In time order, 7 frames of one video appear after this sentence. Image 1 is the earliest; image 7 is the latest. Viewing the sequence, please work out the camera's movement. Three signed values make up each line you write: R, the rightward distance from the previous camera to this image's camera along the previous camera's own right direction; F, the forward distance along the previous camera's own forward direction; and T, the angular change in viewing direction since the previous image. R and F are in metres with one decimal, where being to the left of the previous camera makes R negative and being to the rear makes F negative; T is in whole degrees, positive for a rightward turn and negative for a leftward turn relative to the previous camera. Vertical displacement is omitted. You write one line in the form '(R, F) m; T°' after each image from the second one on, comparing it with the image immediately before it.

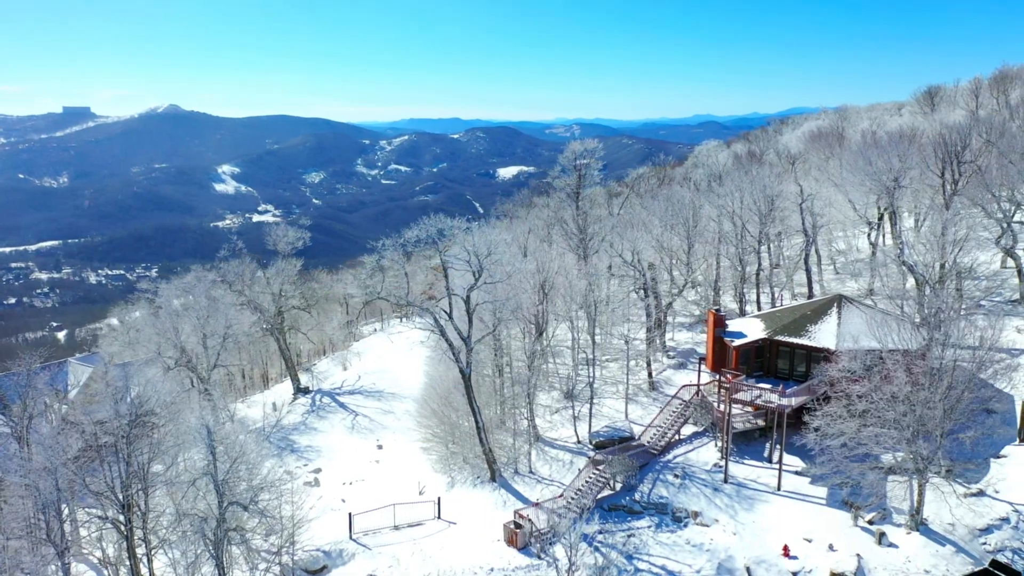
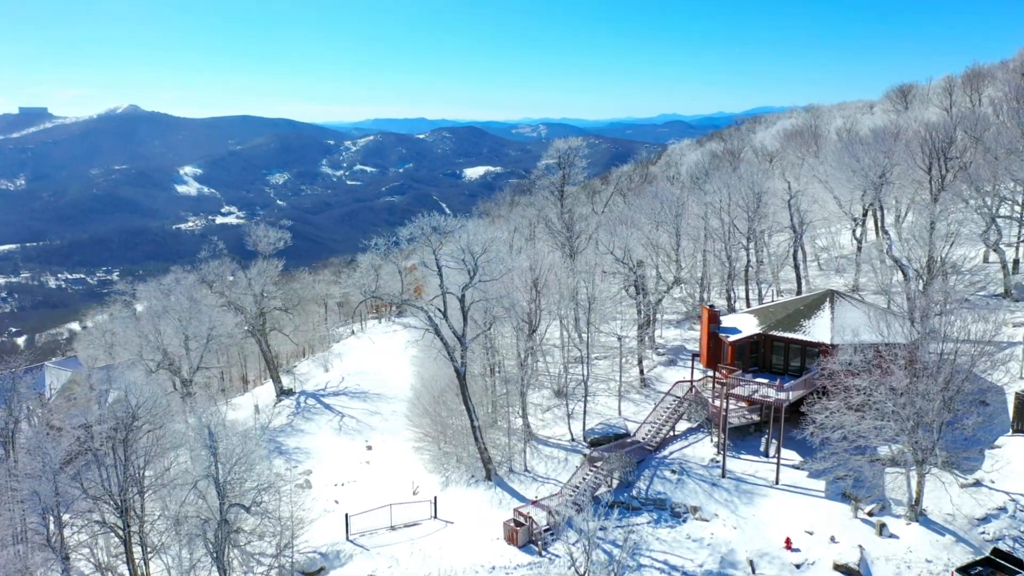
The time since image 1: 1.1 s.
(-0.5, +0.1) m; +2°
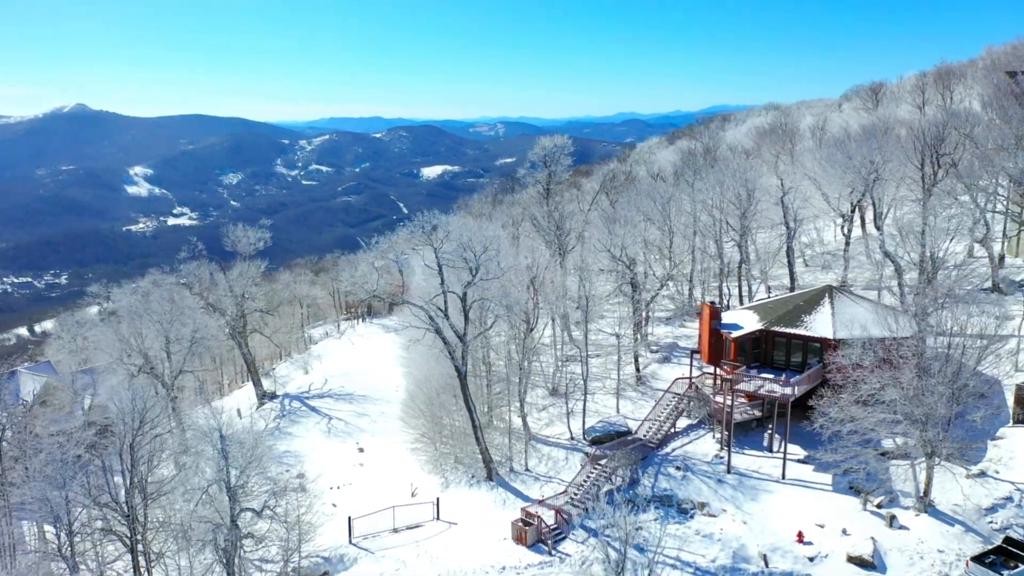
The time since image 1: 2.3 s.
(-0.8, +0.1) m; +2°
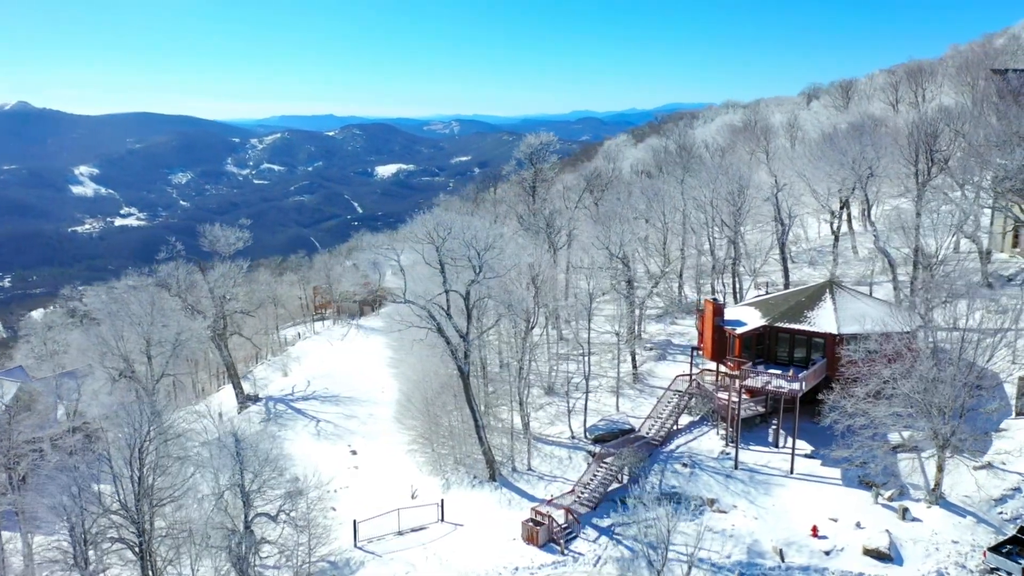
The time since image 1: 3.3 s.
(-0.8, +0.1) m; +2°
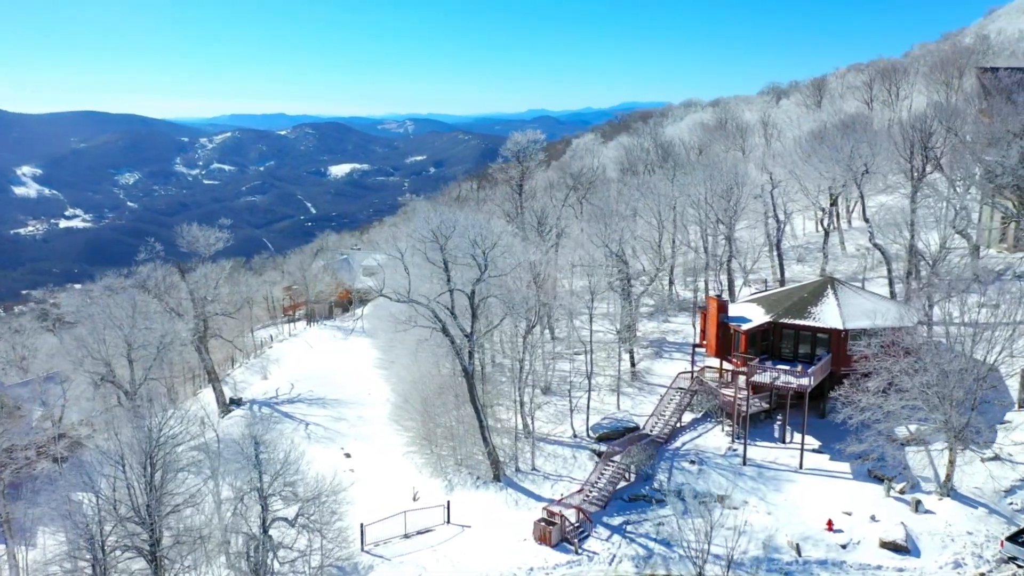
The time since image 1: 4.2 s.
(-0.9, +0.1) m; +2°
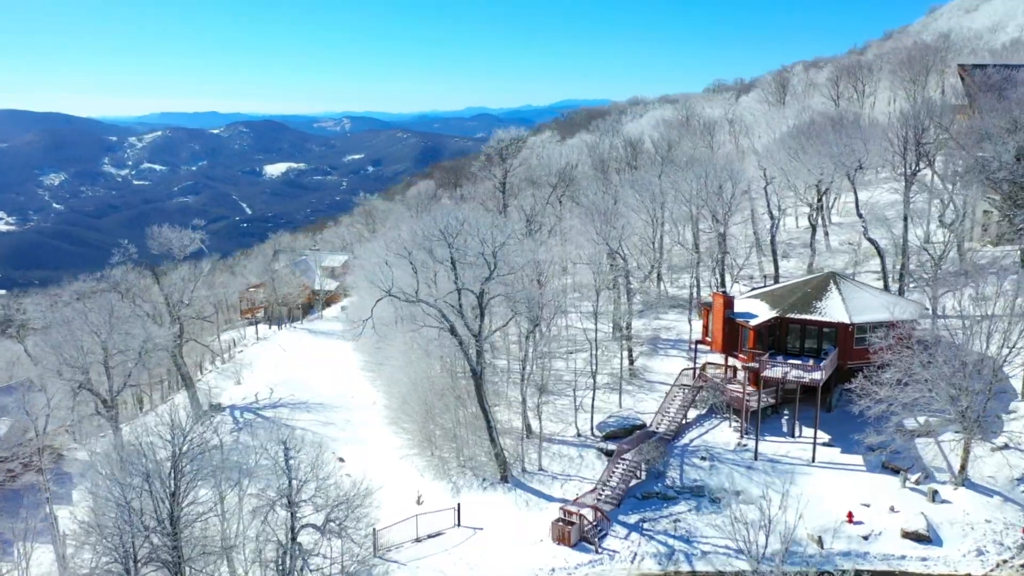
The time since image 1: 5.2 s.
(-1.2, 0.0) m; +2°
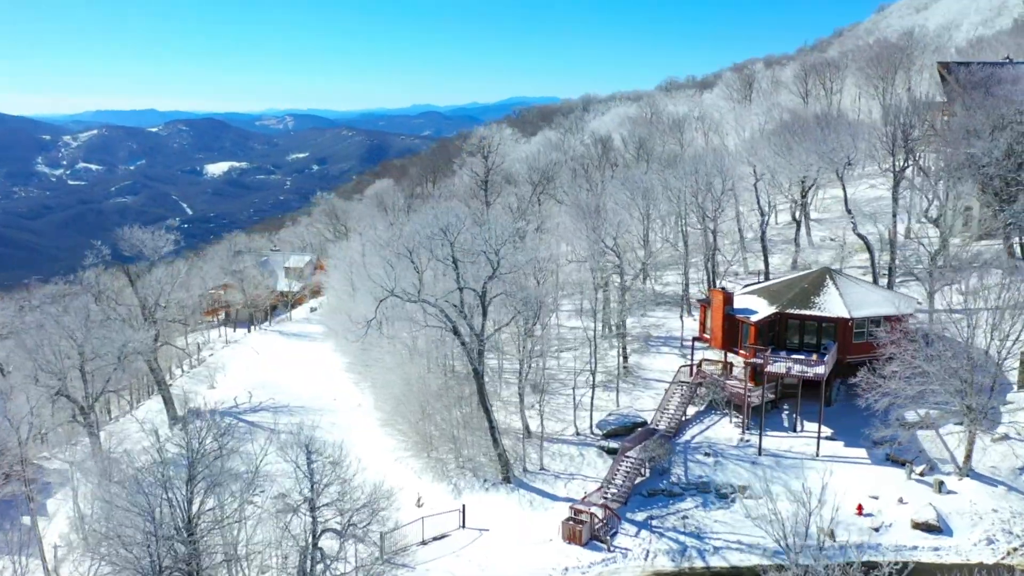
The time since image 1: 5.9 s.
(-0.9, 0.0) m; +2°
